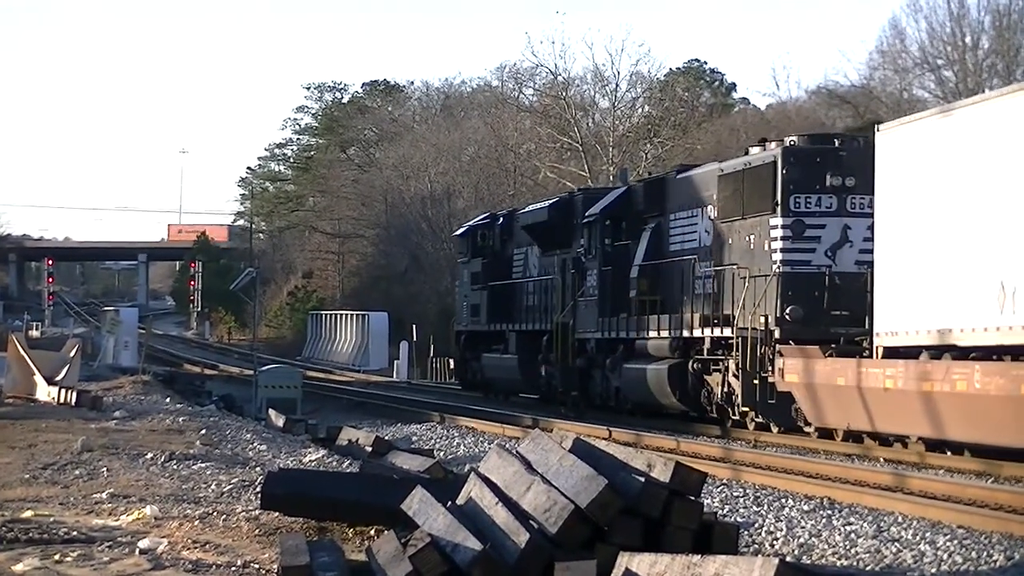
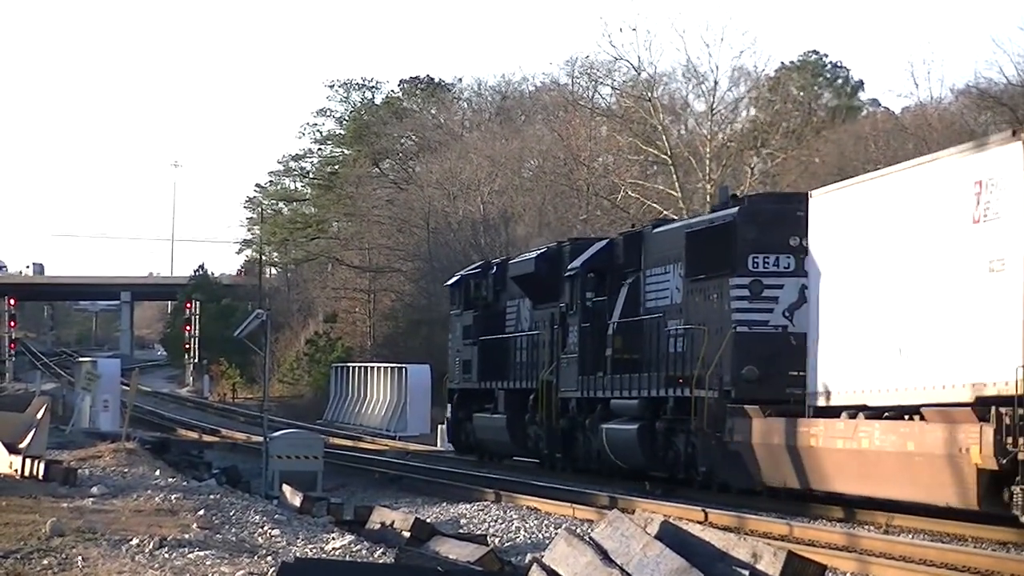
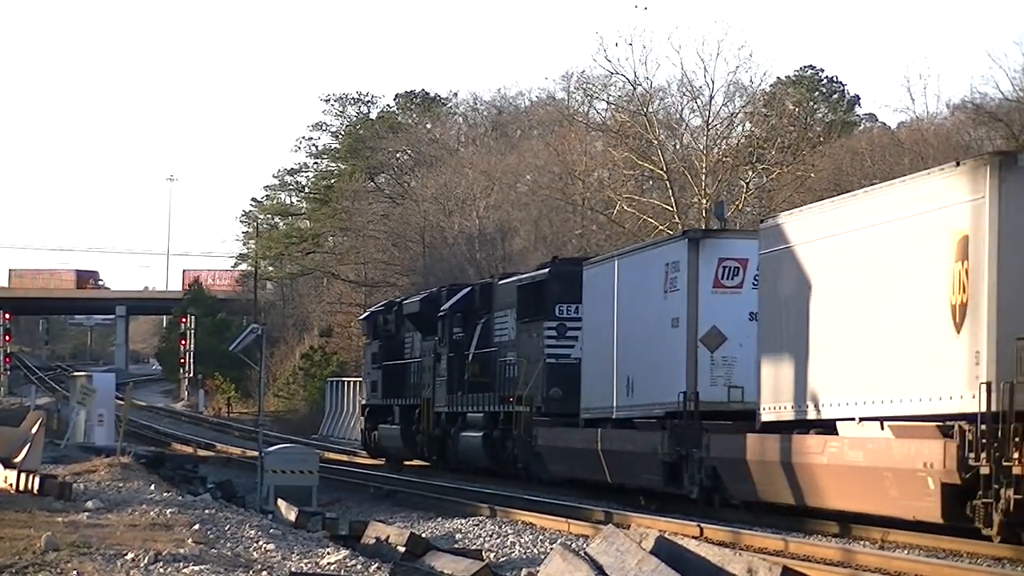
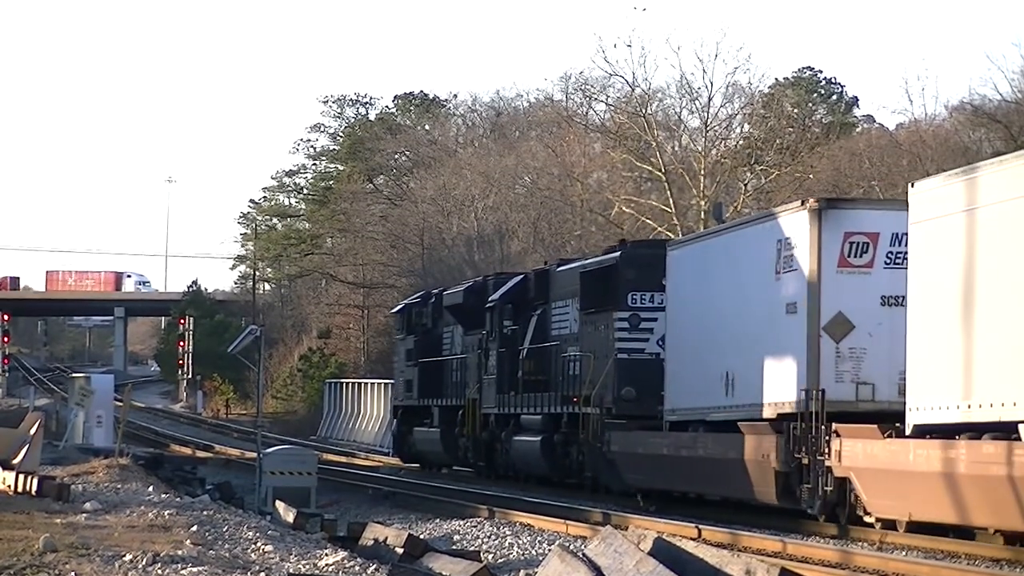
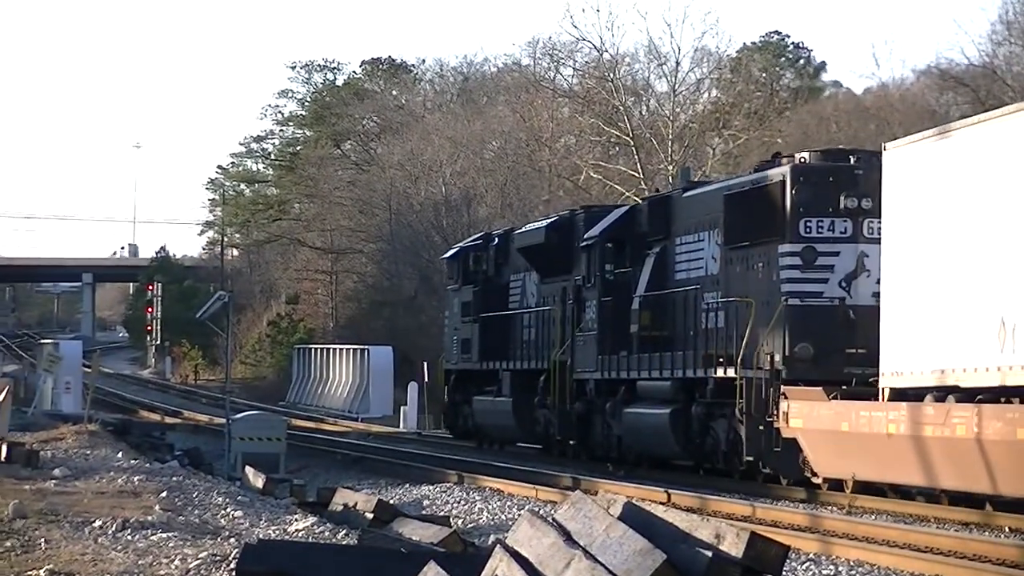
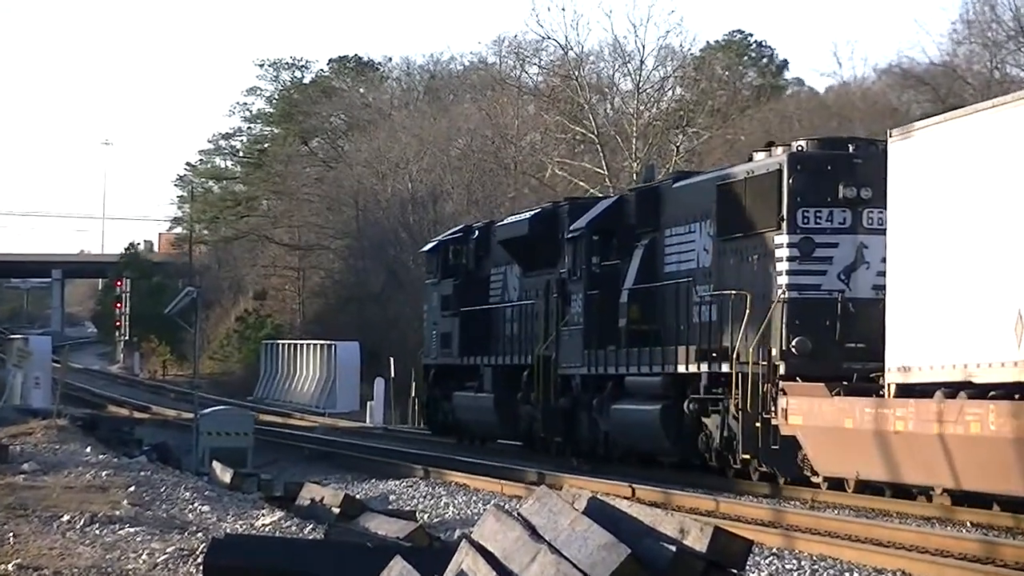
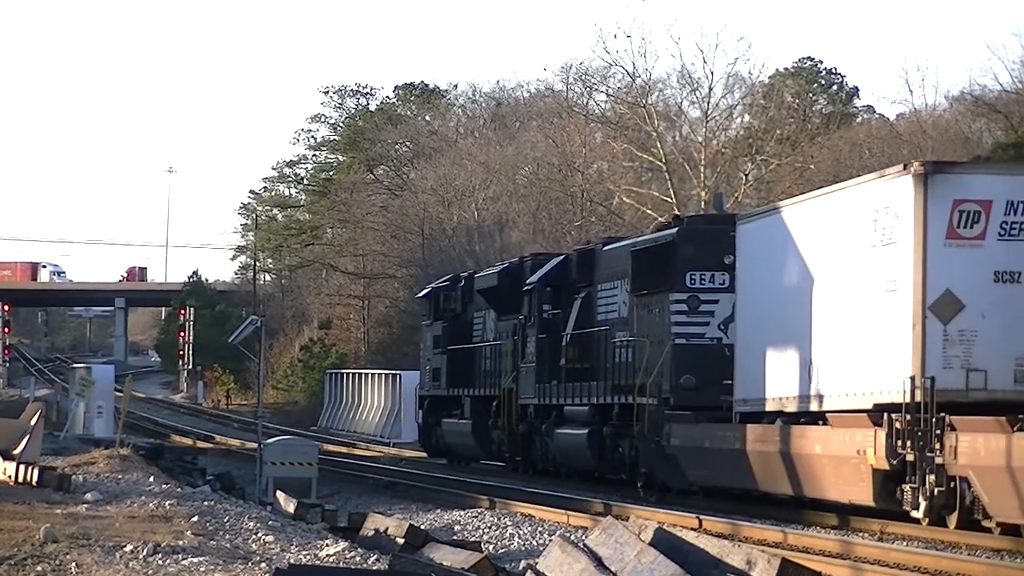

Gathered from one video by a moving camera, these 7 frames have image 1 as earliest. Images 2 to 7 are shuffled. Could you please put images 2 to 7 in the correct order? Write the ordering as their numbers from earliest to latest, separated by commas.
6, 5, 2, 7, 4, 3
